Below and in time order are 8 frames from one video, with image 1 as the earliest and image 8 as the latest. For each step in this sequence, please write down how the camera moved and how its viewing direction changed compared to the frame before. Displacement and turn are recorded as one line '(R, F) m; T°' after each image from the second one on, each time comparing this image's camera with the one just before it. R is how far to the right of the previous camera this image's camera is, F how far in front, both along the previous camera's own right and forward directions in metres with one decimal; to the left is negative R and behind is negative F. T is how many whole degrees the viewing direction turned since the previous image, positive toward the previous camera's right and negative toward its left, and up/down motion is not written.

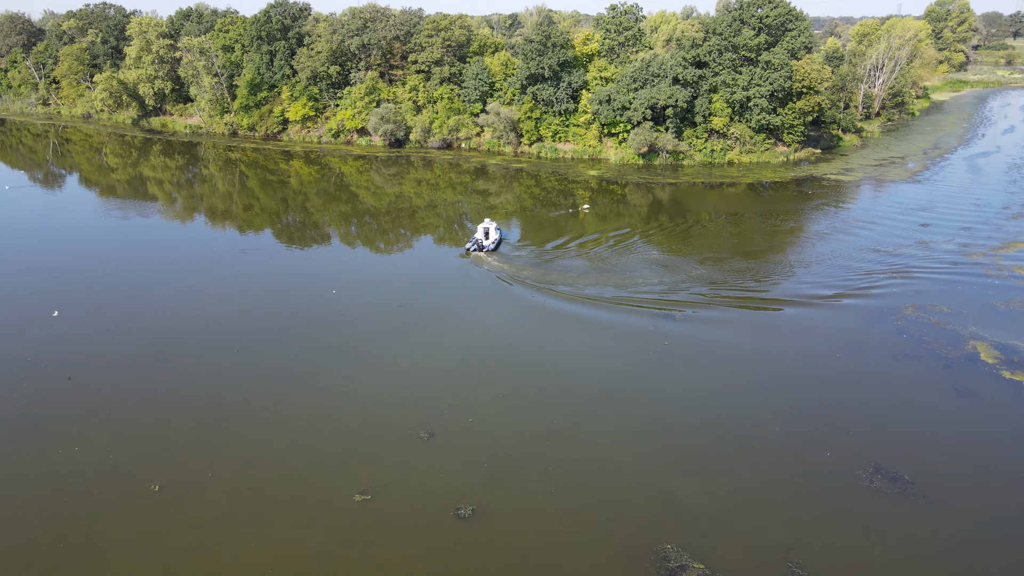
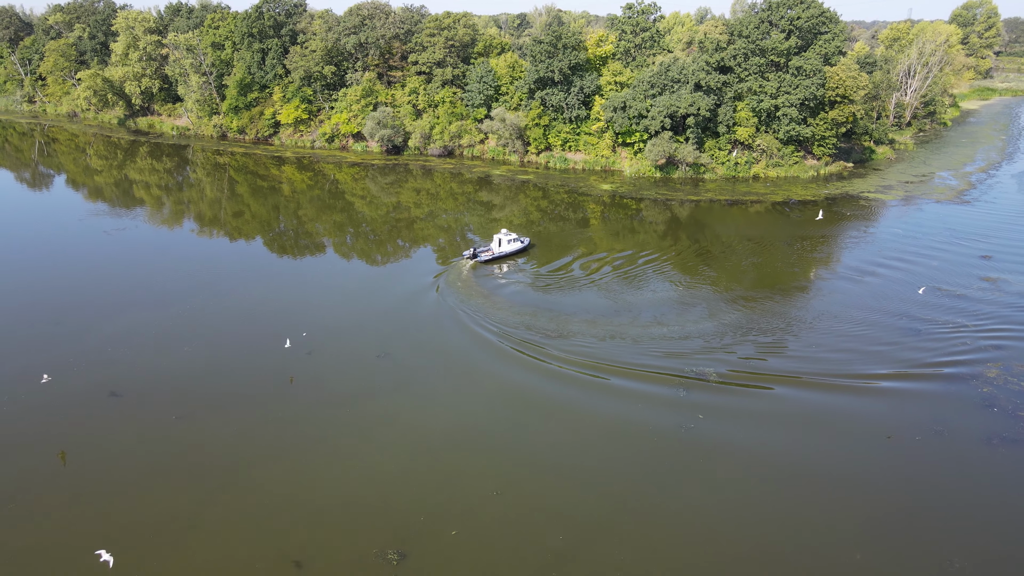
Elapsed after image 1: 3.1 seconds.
(0.0, +3.4) m; 0°
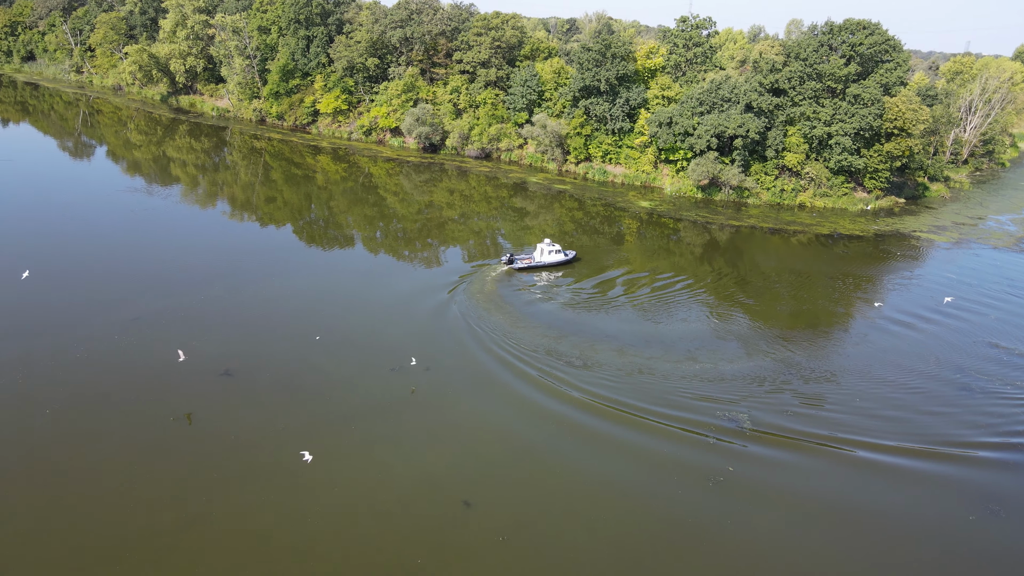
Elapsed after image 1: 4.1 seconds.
(0.0, +1.0) m; -2°
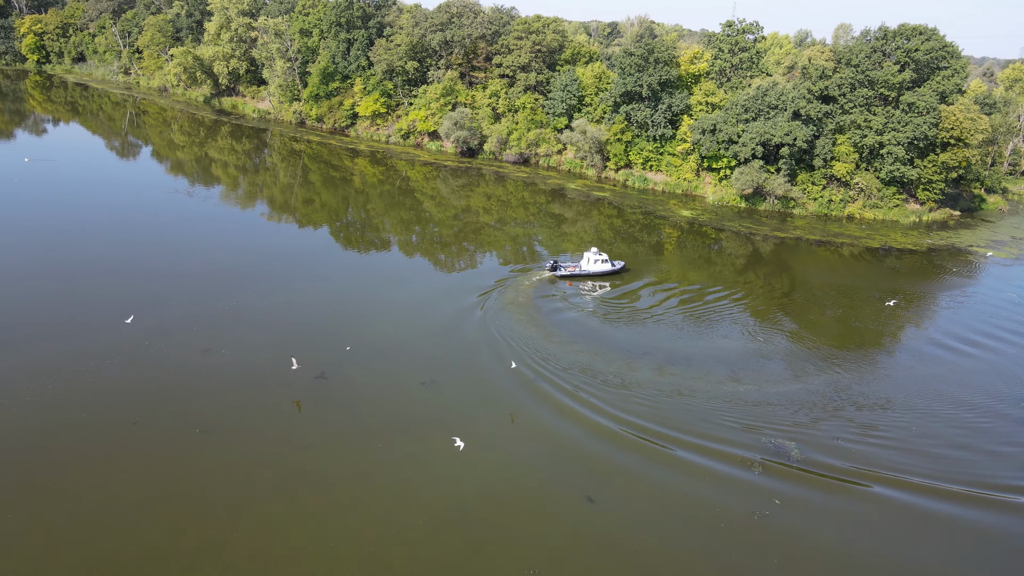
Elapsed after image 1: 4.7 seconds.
(0.0, +0.6) m; -3°
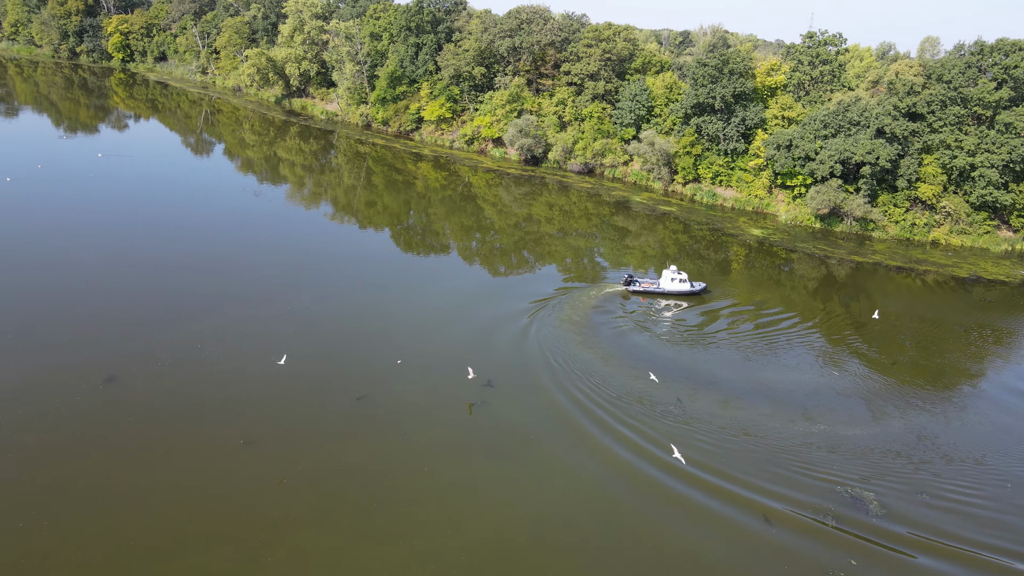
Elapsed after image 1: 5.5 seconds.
(0.0, +0.8) m; -4°
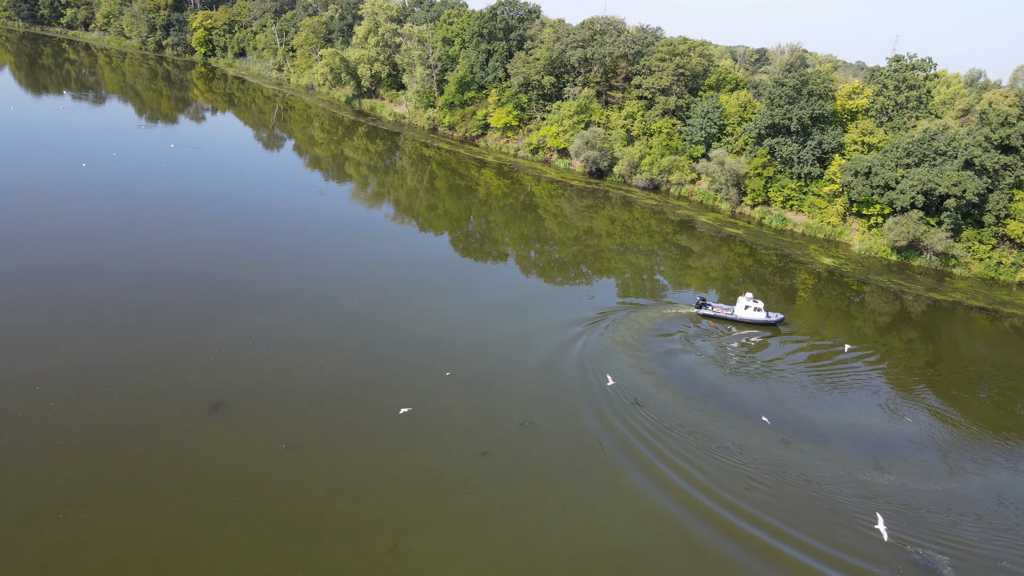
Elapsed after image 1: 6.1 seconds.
(0.0, +0.5) m; -4°
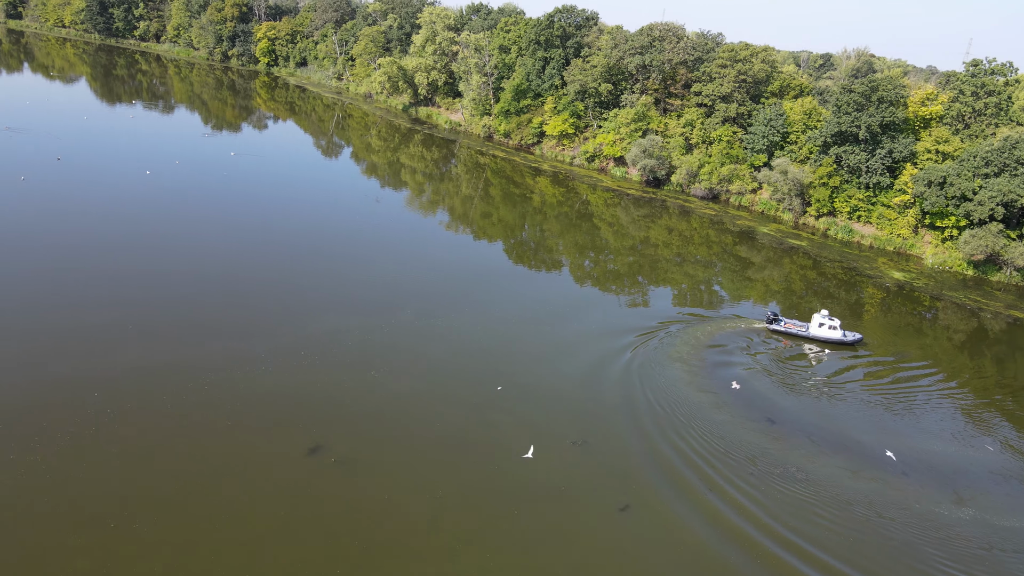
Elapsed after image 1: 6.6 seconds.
(0.0, +0.4) m; -4°
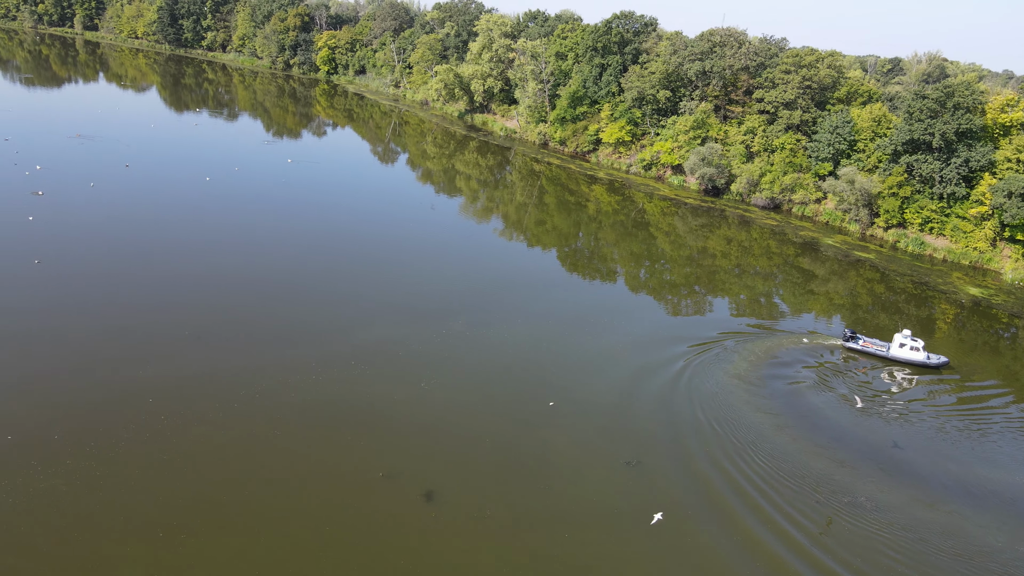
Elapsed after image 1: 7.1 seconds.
(0.0, +0.4) m; -4°
